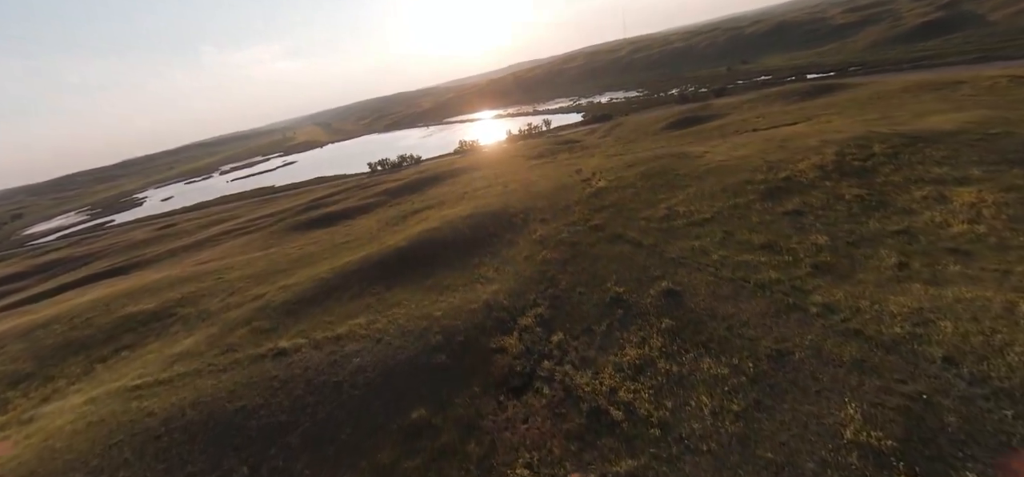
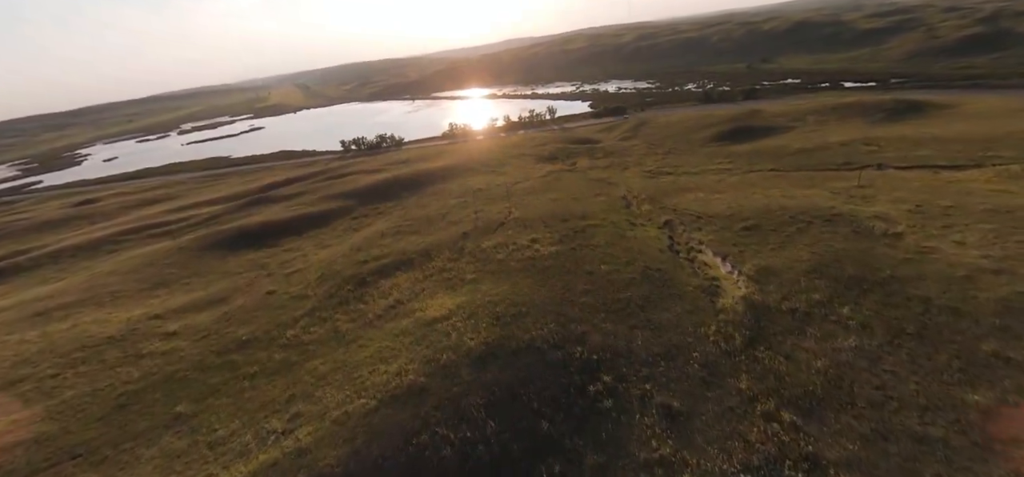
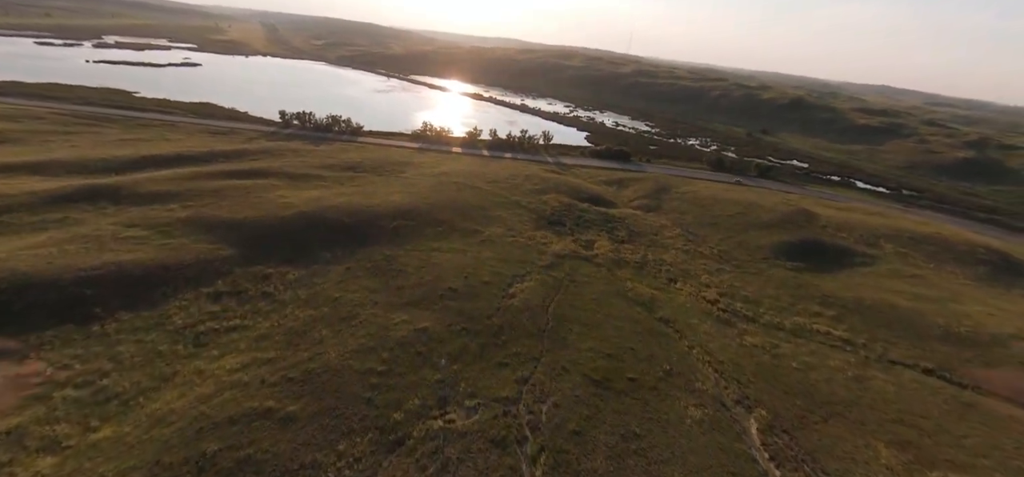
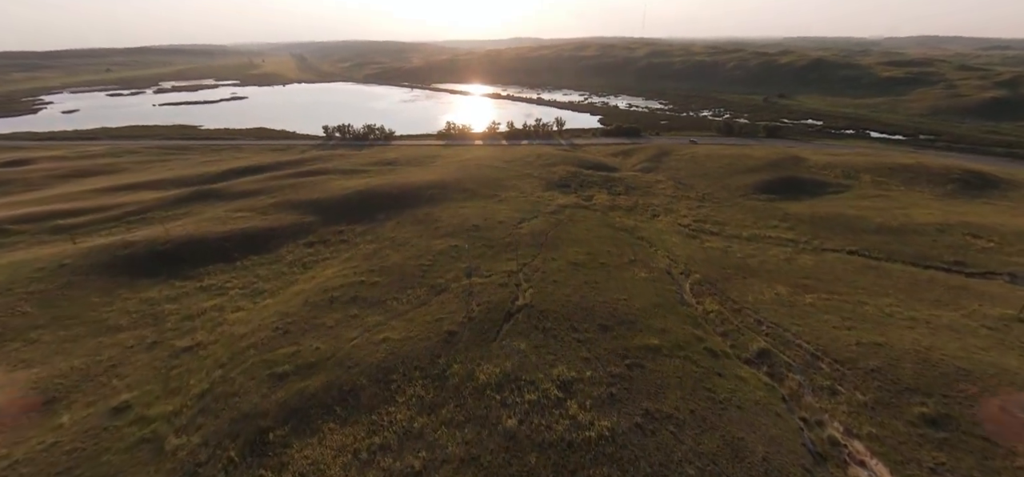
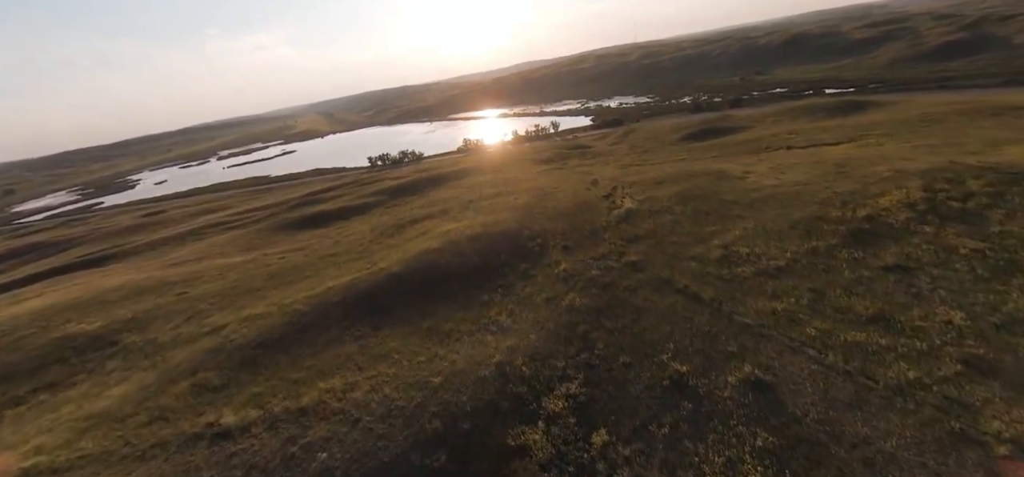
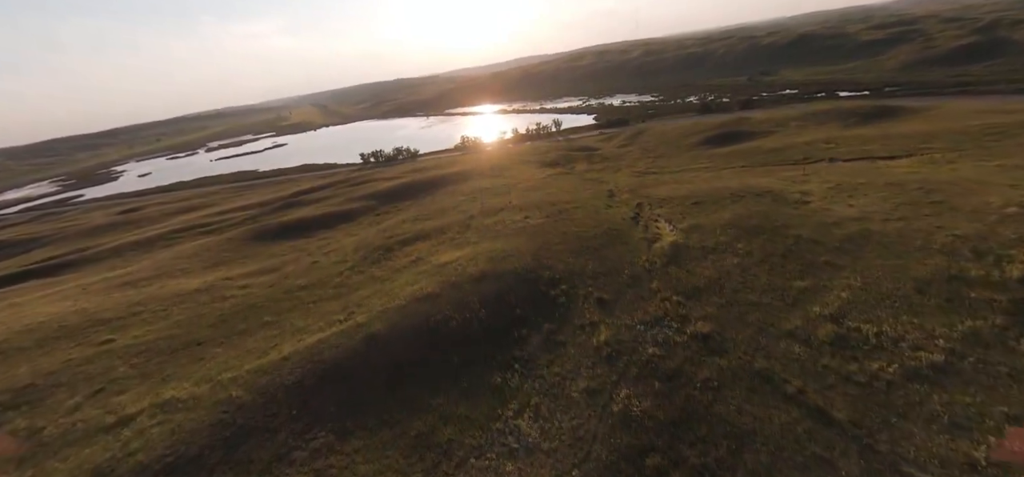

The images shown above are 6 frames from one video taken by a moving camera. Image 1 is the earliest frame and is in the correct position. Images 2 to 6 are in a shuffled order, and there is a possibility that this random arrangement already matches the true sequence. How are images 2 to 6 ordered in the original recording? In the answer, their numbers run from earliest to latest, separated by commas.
5, 6, 2, 4, 3
